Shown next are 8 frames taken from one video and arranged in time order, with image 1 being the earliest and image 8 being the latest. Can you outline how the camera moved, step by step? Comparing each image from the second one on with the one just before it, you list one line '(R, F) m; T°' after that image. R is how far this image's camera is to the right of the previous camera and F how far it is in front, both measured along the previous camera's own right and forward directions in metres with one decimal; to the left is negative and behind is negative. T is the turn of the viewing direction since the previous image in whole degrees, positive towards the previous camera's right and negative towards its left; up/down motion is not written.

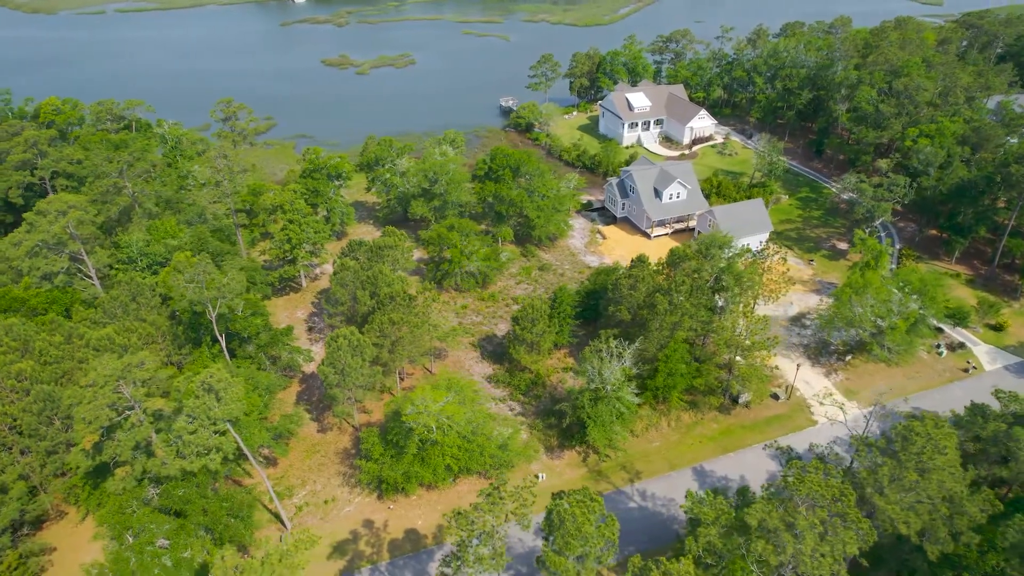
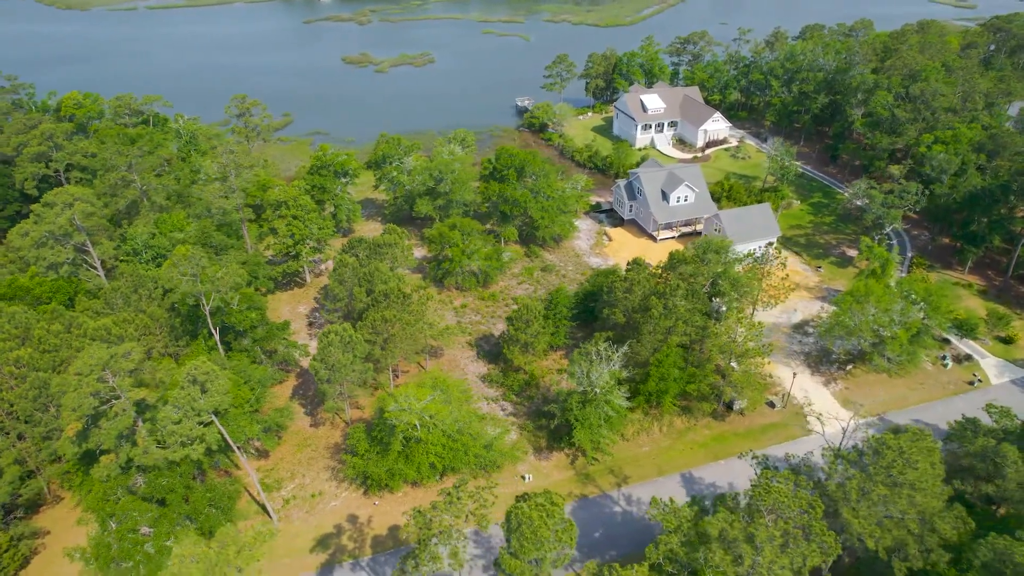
(+1.2, 0.0) m; -2°
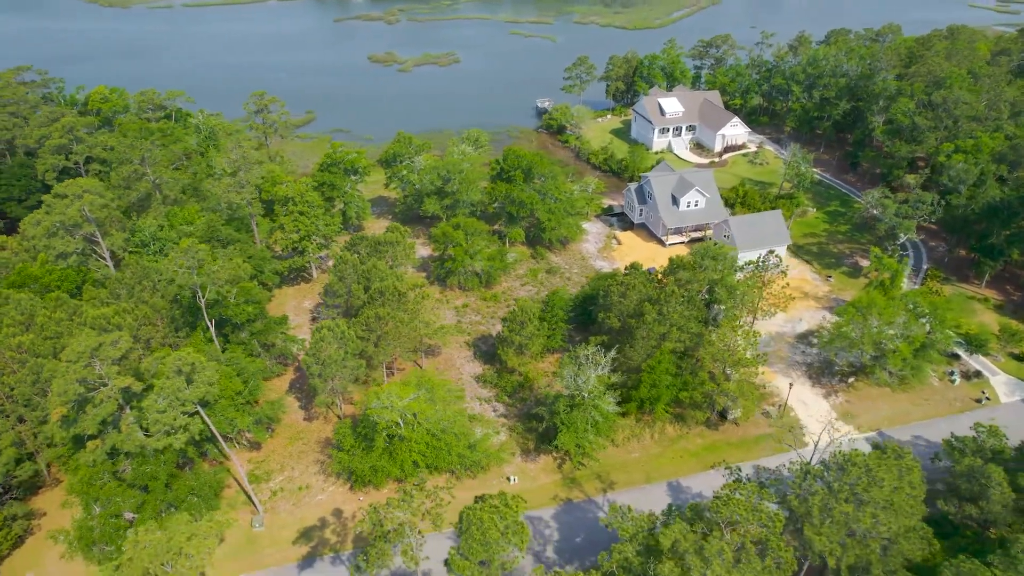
(+1.4, 0.0) m; -2°
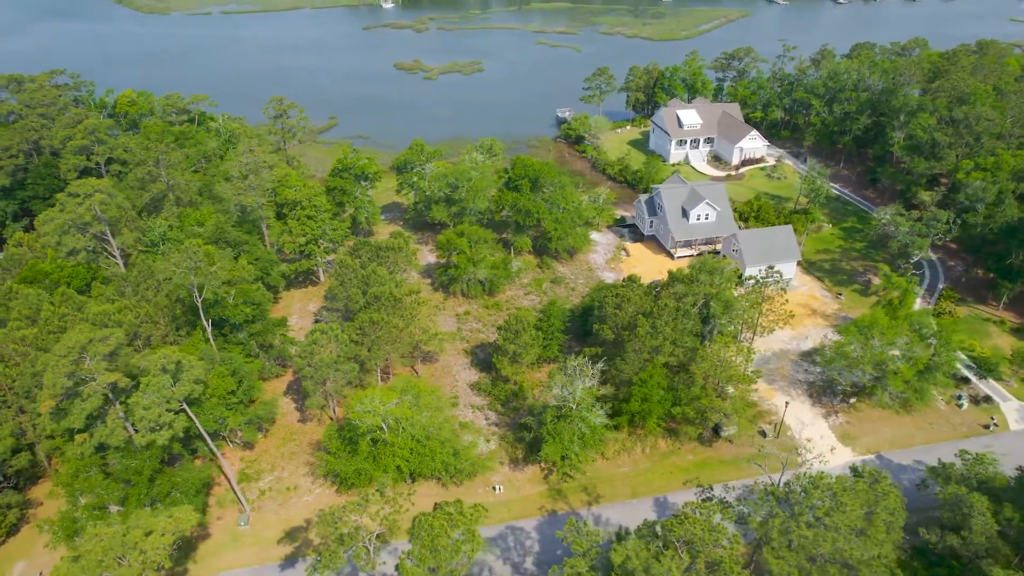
(+1.4, 0.0) m; -2°
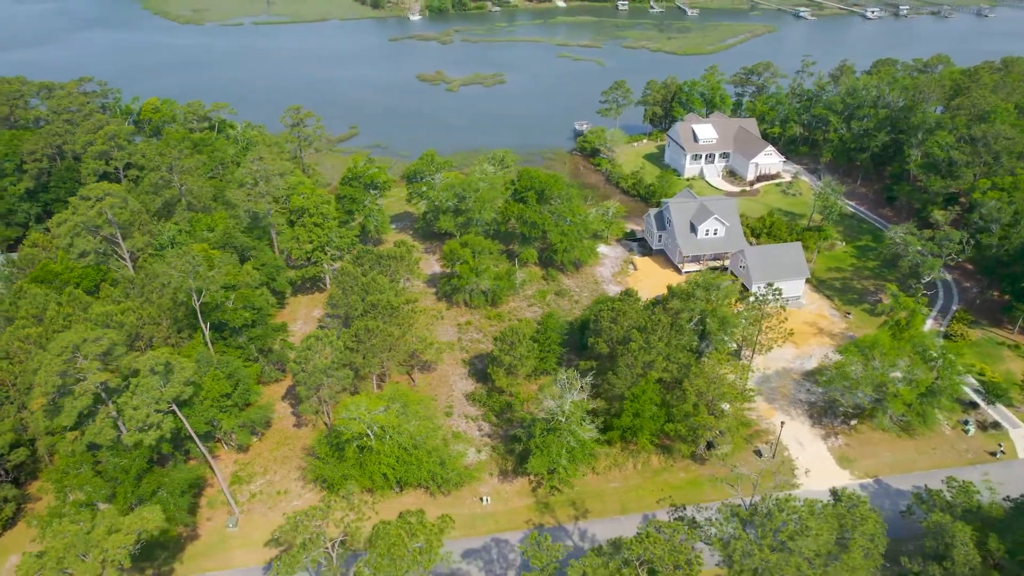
(+1.3, 0.0) m; -2°
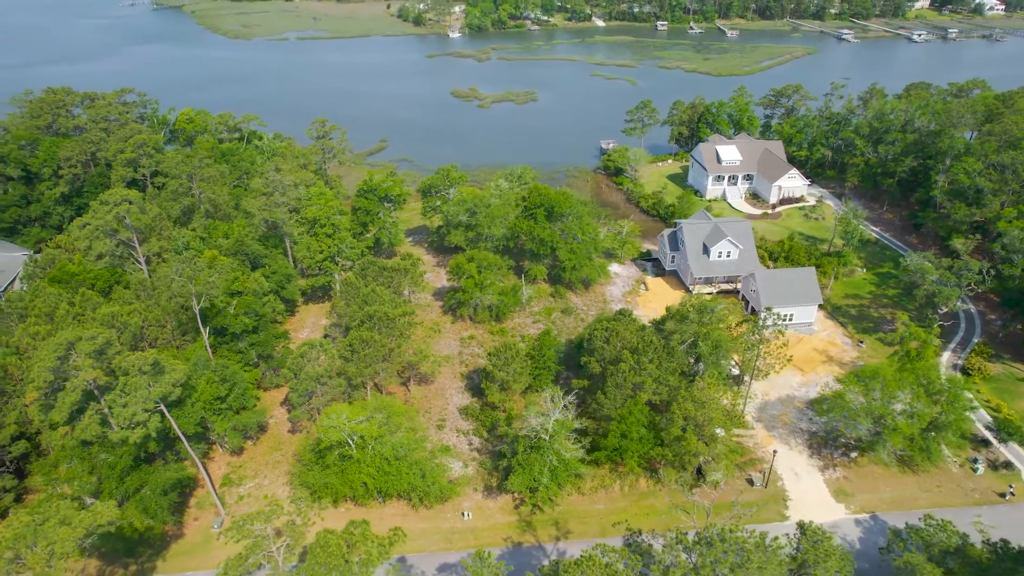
(+1.9, -0.1) m; -3°
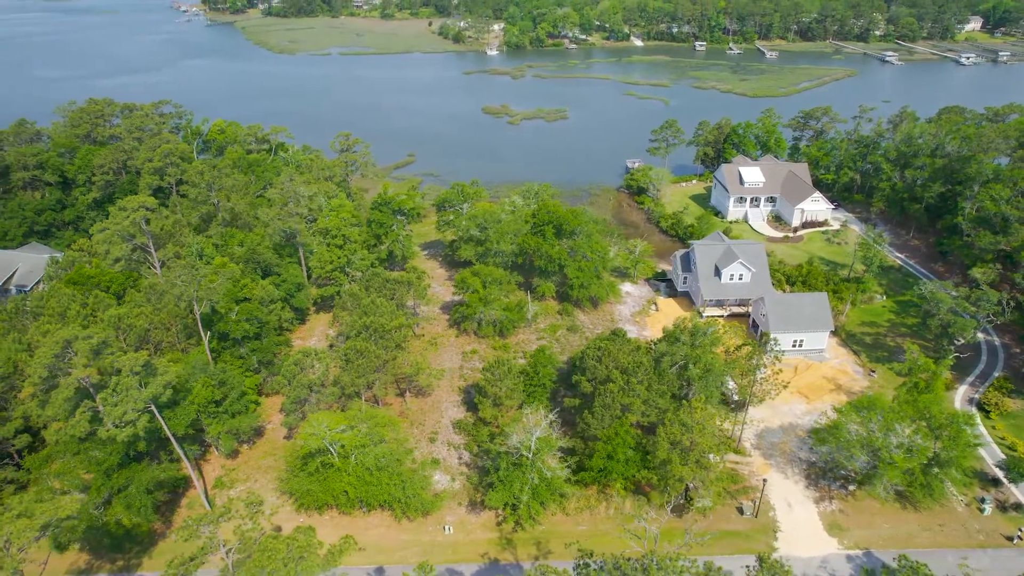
(+1.9, -0.1) m; -3°
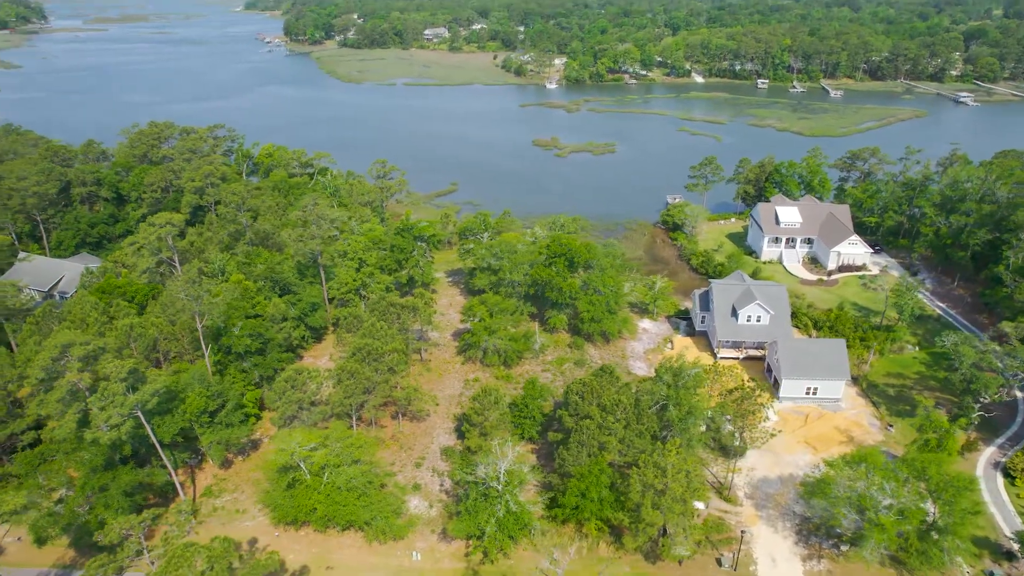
(+3.1, -0.1) m; -5°
